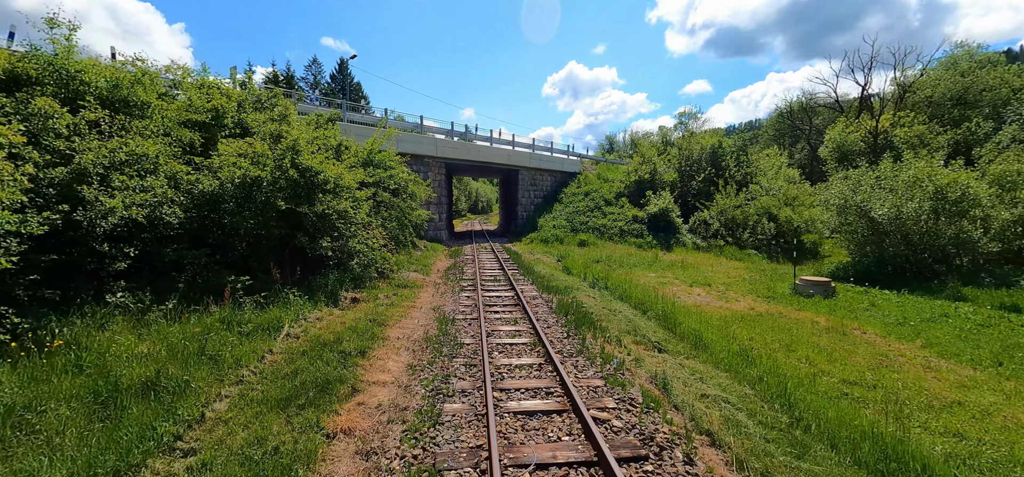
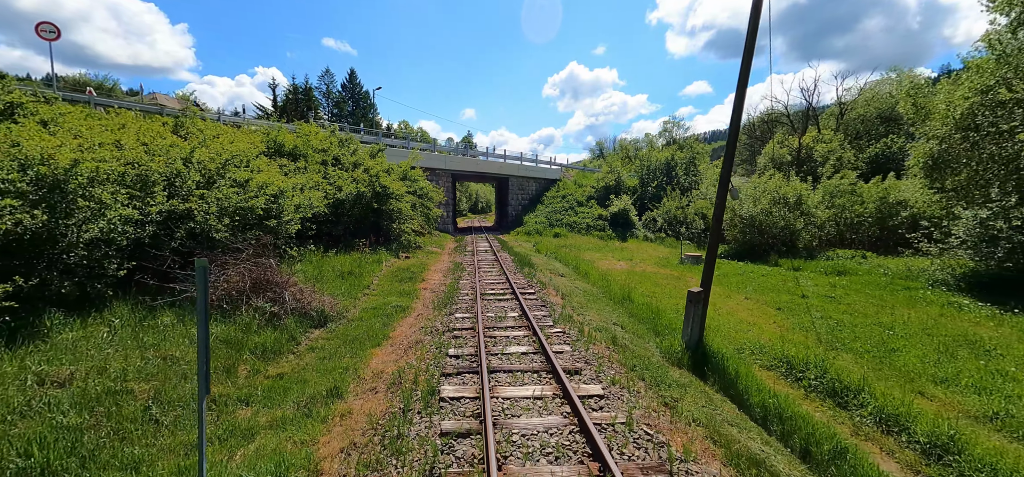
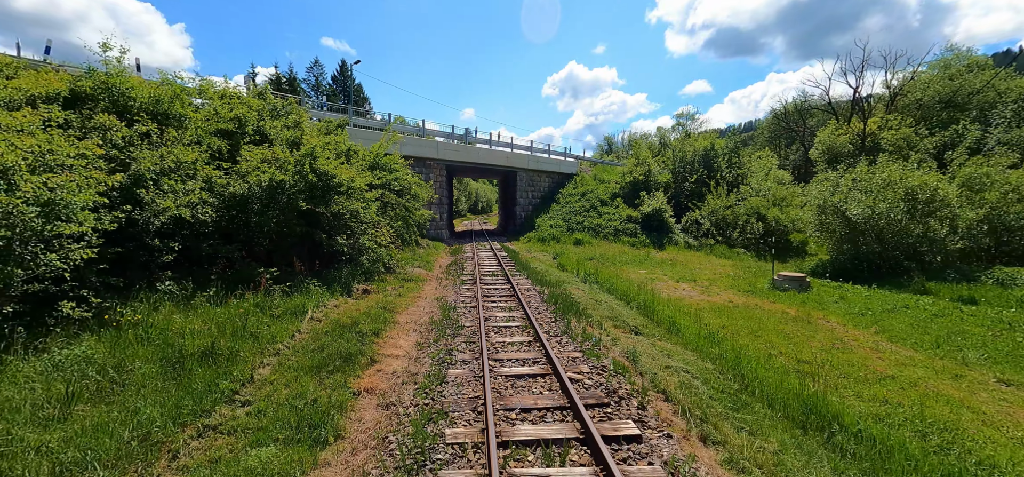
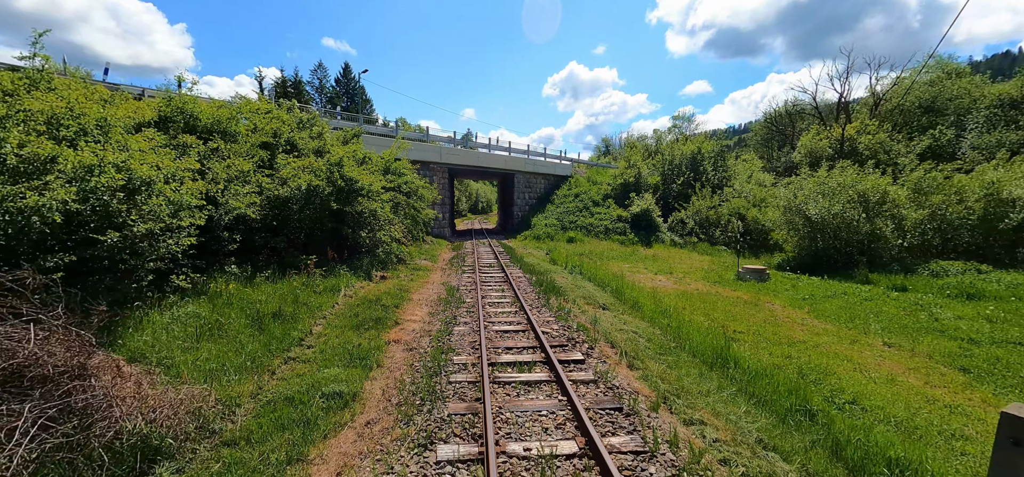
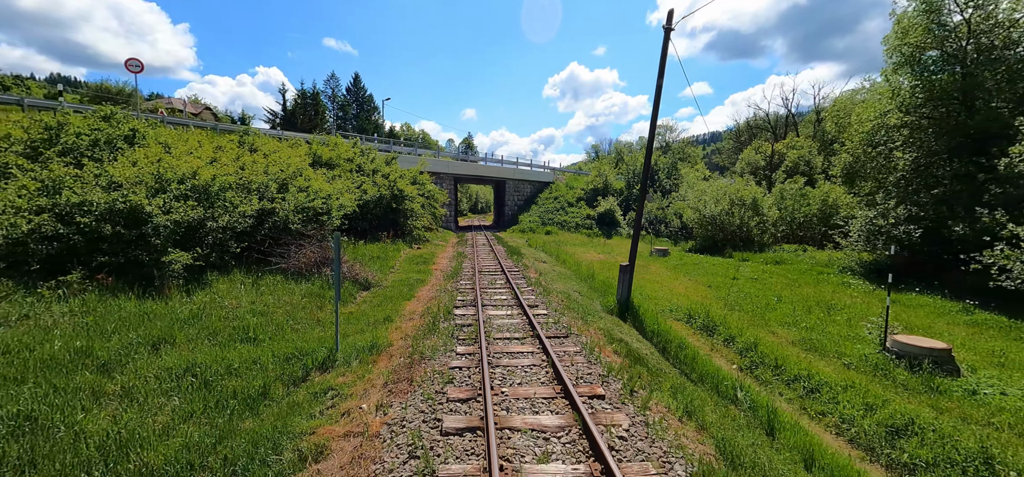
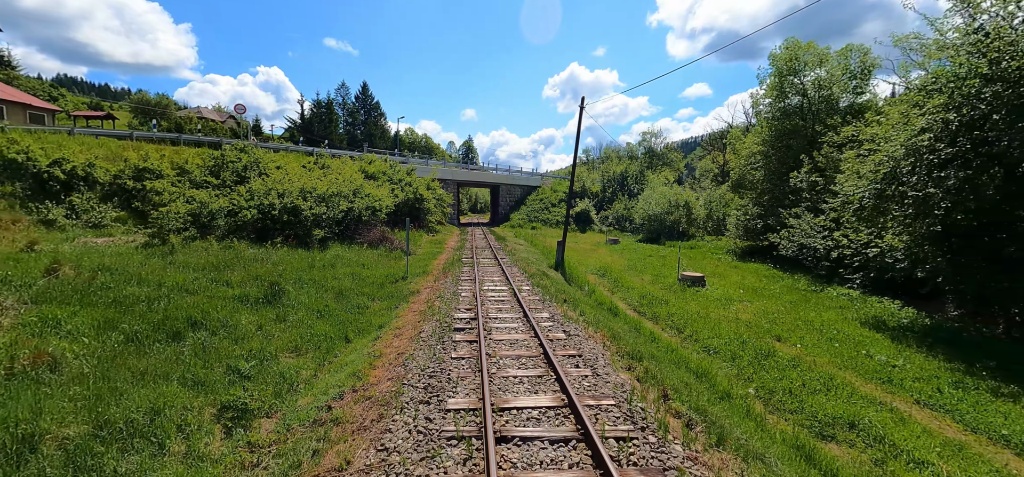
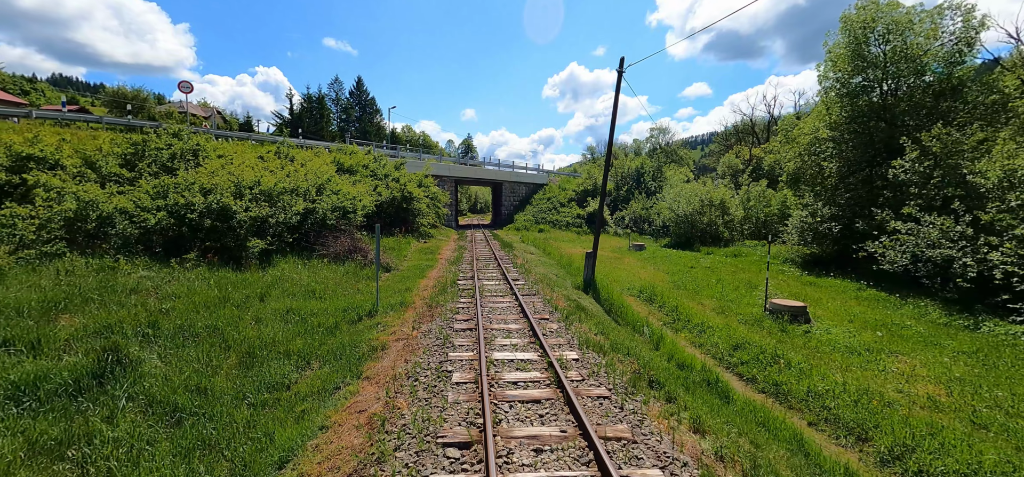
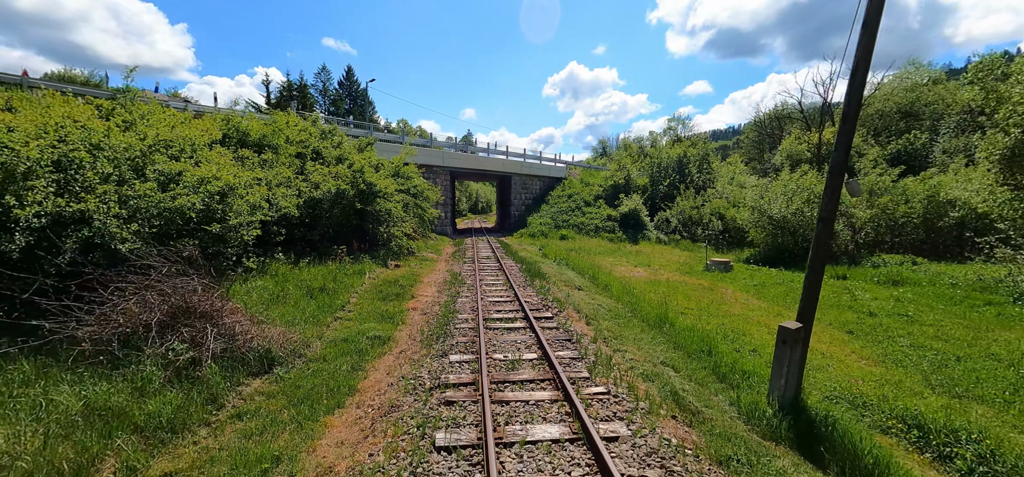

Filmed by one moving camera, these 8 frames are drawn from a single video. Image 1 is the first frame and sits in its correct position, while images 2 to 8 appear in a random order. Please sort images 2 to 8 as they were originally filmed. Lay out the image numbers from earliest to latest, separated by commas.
3, 4, 8, 2, 5, 7, 6
